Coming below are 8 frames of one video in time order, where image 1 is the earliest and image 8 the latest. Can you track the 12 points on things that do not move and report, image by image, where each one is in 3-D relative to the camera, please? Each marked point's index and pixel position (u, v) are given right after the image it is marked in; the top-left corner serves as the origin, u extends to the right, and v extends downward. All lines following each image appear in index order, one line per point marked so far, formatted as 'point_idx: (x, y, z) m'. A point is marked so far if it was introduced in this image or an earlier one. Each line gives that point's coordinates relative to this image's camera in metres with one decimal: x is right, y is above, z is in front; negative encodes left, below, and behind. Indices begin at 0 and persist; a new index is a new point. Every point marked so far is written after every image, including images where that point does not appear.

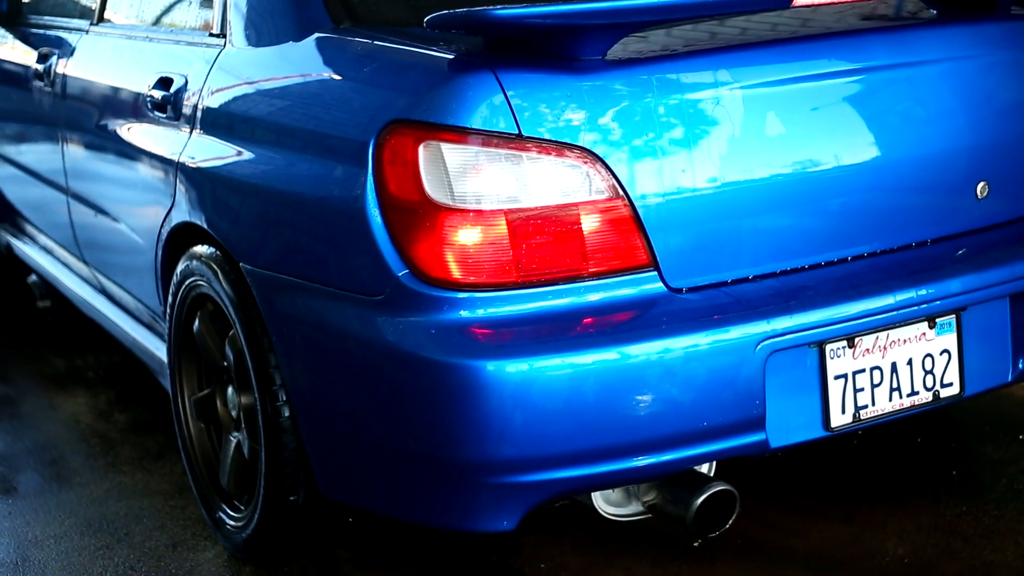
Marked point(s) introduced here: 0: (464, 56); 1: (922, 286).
0: (-0.1, +0.3, +2.1) m
1: (+0.5, 0.0, +2.3) m
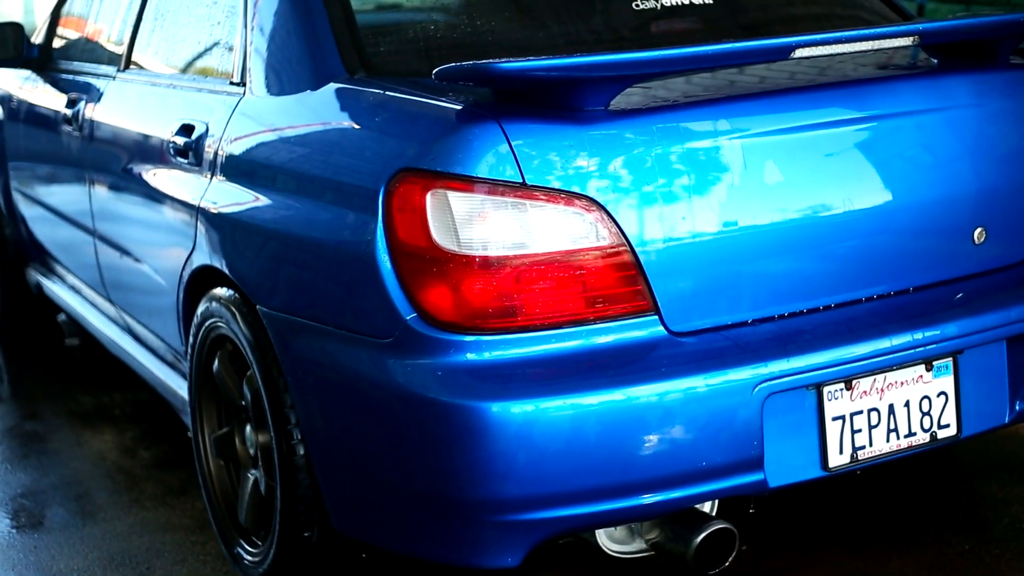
0: (0.0, +0.2, +2.2) m
1: (+0.5, -0.1, +2.4) m
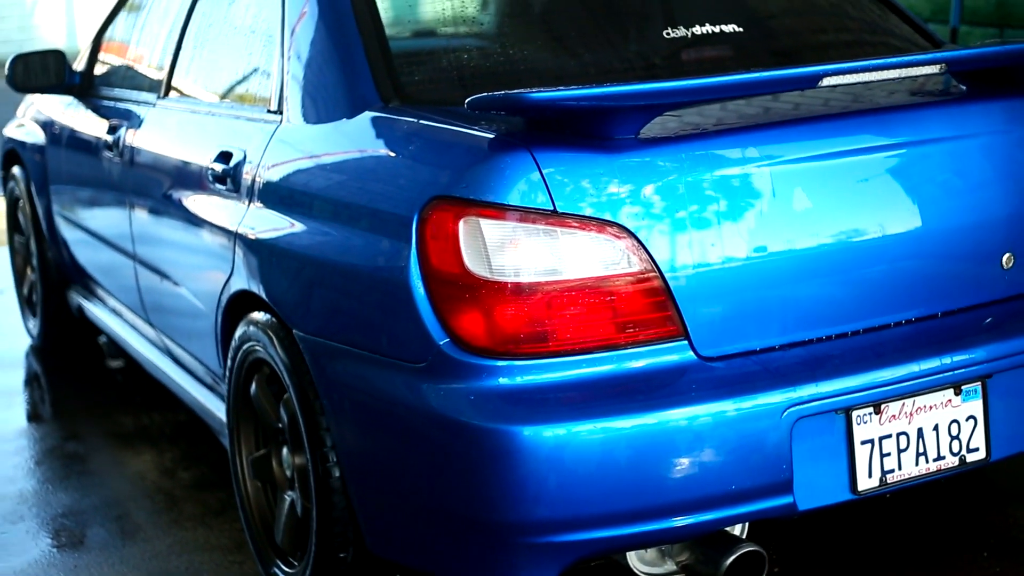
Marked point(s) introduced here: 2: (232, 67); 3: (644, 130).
0: (0.0, +0.2, +2.3) m
1: (+0.6, -0.1, +2.4) m
2: (-0.5, +0.4, +3.2) m
3: (+0.2, +0.2, +2.3) m
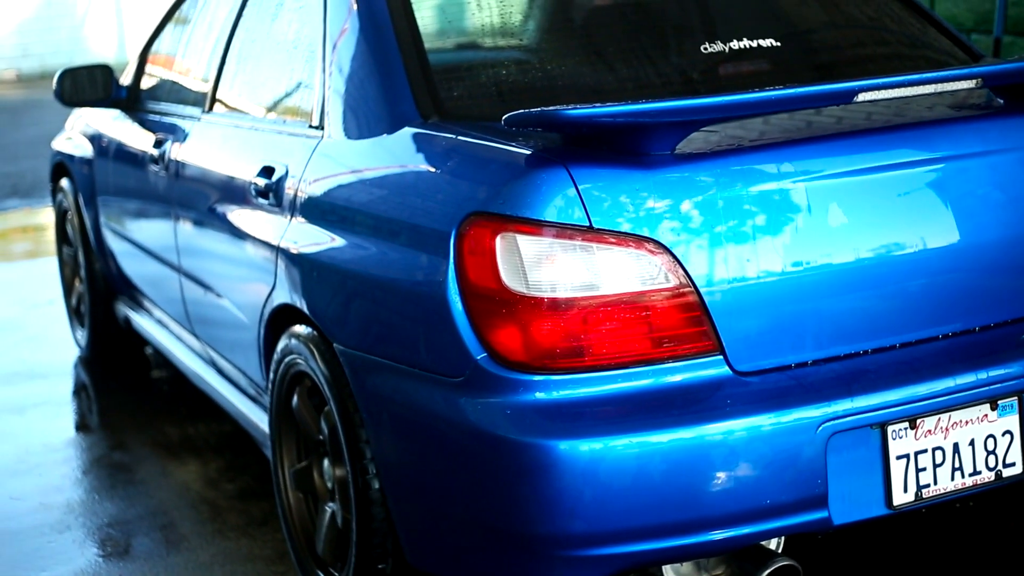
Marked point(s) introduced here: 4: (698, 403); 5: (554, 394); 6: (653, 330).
0: (0.0, +0.2, +2.3) m
1: (+0.6, -0.1, +2.4) m
2: (-0.4, +0.4, +3.2) m
3: (+0.2, +0.2, +2.3) m
4: (+0.2, -0.1, +2.2) m
5: (+0.1, -0.1, +2.2) m
6: (+0.2, -0.1, +2.2) m
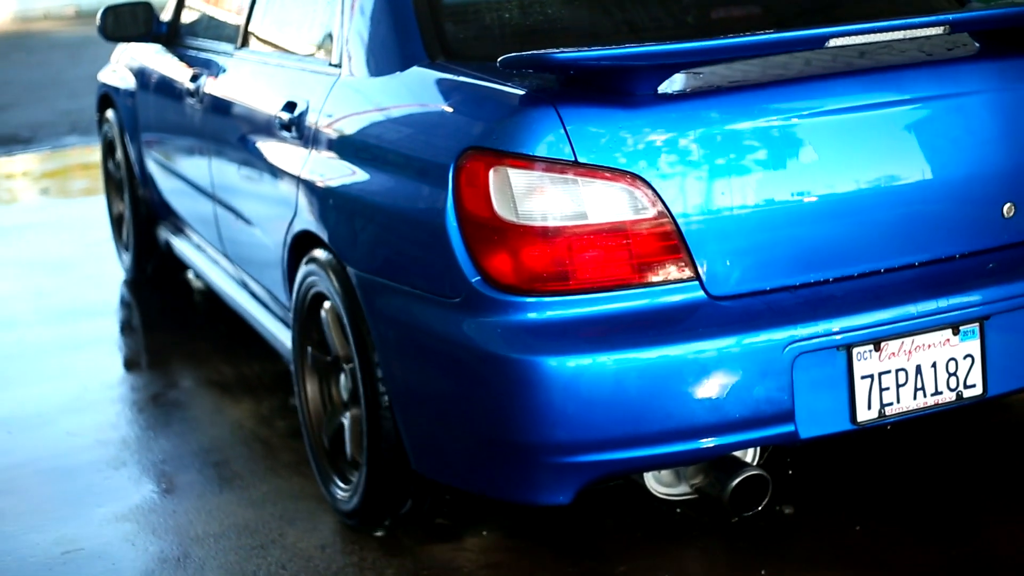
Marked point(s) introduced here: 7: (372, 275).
0: (0.0, +0.3, +2.5) m
1: (+0.6, 0.0, +2.6) m
2: (-0.4, +0.5, +3.4) m
3: (+0.2, +0.3, +2.5) m
4: (+0.2, 0.0, +2.4) m
5: (0.0, 0.0, +2.4) m
6: (+0.2, 0.0, +2.4) m
7: (-0.2, 0.0, +2.7) m
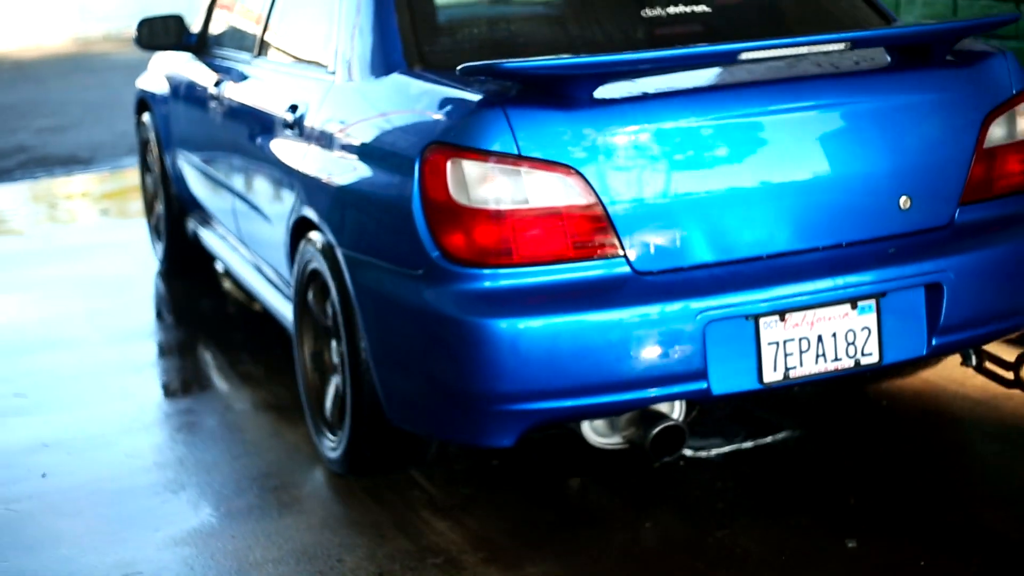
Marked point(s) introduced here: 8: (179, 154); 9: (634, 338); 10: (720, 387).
0: (0.0, +0.3, +2.9) m
1: (+0.5, 0.0, +3.0) m
2: (-0.4, +0.5, +3.9) m
3: (+0.1, +0.3, +2.9) m
4: (+0.1, 0.0, +2.8) m
5: (0.0, 0.0, +2.8) m
6: (+0.1, +0.1, +2.8) m
7: (-0.3, +0.1, +3.2) m
8: (-0.9, +0.4, +5.1) m
9: (+0.2, -0.1, +2.8) m
10: (+0.3, -0.2, +2.9) m
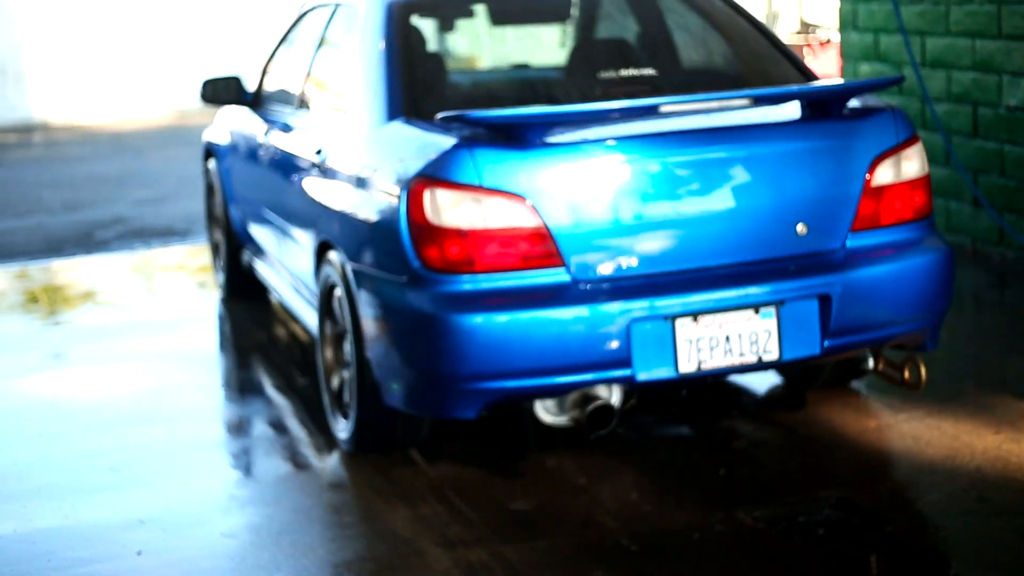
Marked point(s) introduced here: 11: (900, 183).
0: (-0.1, +0.3, +3.6) m
1: (+0.5, 0.0, +3.7) m
2: (-0.4, +0.5, +4.6) m
3: (+0.1, +0.3, +3.6) m
4: (+0.1, 0.0, +3.6) m
5: (-0.1, 0.0, +3.6) m
6: (0.0, +0.1, +3.6) m
7: (-0.3, 0.0, +3.9) m
8: (-0.9, +0.3, +5.9) m
9: (+0.1, -0.1, +3.5) m
10: (+0.3, -0.2, +3.6) m
11: (+0.8, +0.2, +3.9) m
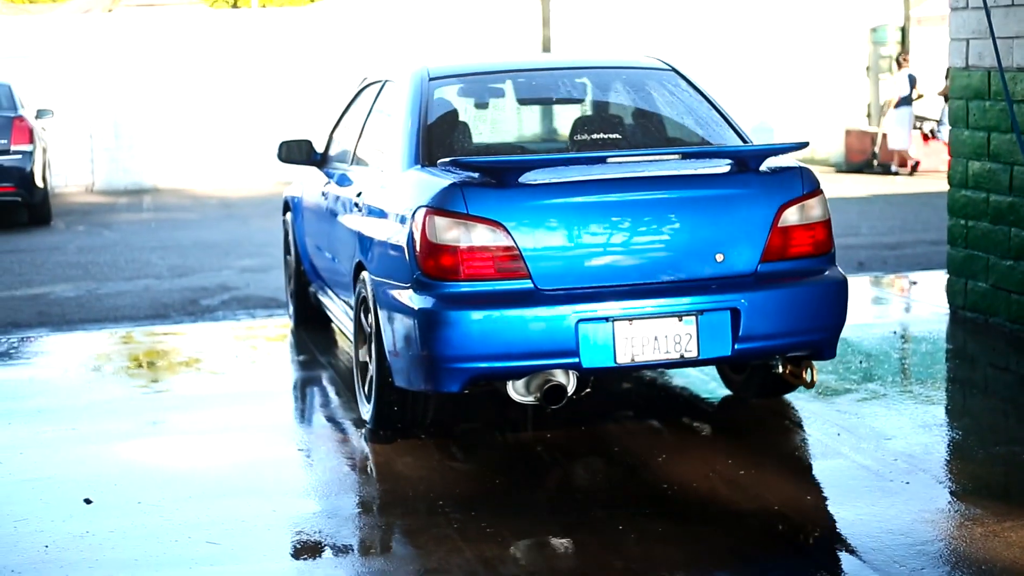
0: (-0.1, +0.3, +4.8) m
1: (+0.4, 0.0, +4.8) m
2: (-0.4, +0.4, +5.8) m
3: (0.0, +0.3, +4.7) m
4: (0.0, 0.0, +4.7) m
5: (-0.2, 0.0, +4.7) m
6: (0.0, +0.1, +4.7) m
7: (-0.4, 0.0, +5.0) m
8: (-0.8, +0.2, +7.0) m
9: (+0.1, -0.1, +4.6) m
10: (+0.2, -0.2, +4.7) m
11: (+0.8, +0.2, +4.9) m
